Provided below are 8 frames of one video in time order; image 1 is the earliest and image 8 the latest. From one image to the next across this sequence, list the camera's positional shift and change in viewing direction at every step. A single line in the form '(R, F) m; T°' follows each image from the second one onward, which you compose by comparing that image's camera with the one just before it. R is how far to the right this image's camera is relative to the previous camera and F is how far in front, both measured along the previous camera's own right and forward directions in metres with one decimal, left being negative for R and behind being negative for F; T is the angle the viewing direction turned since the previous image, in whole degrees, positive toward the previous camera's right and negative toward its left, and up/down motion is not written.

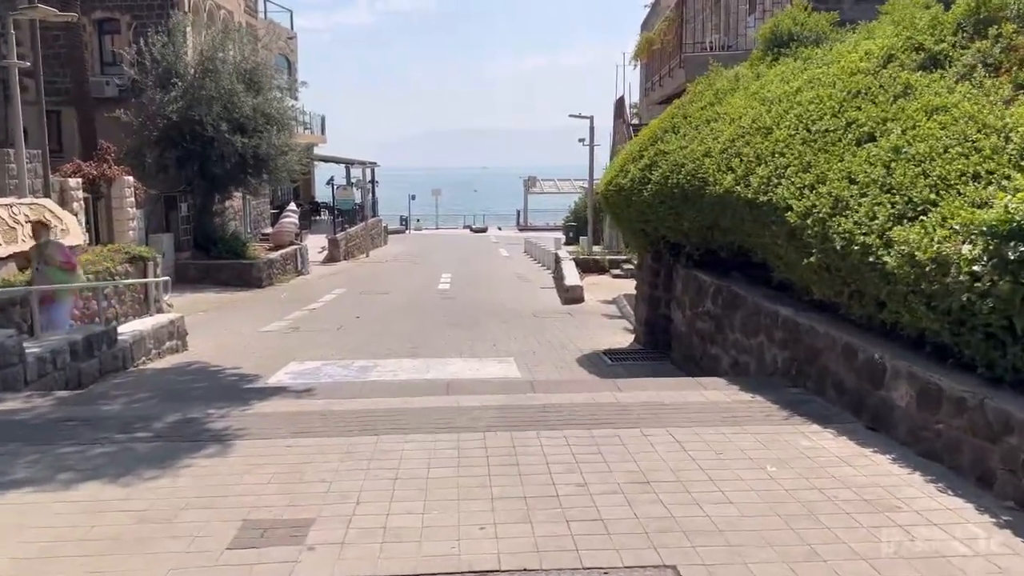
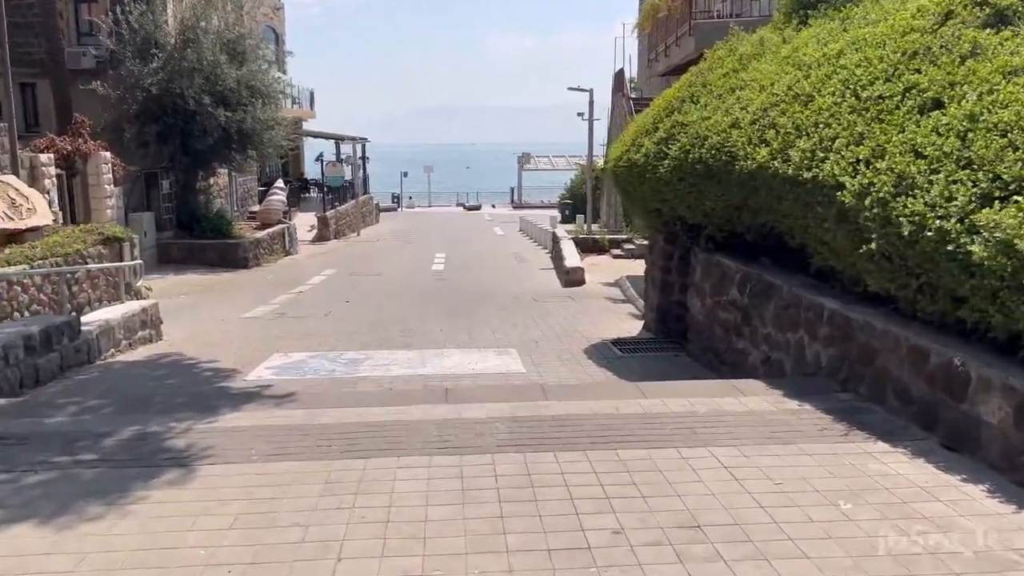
(-0.1, +0.8) m; +1°
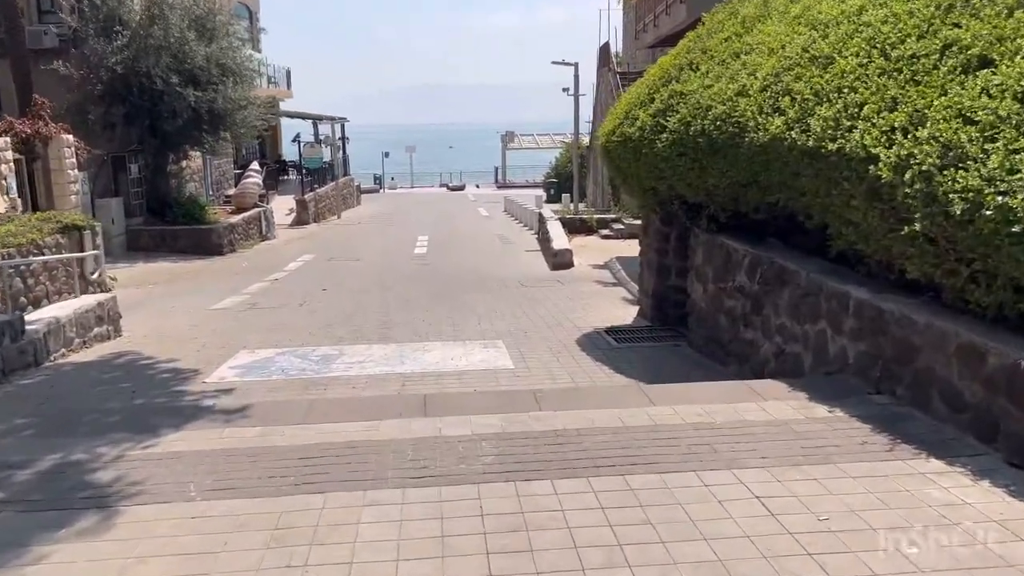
(0.0, +0.7) m; +1°
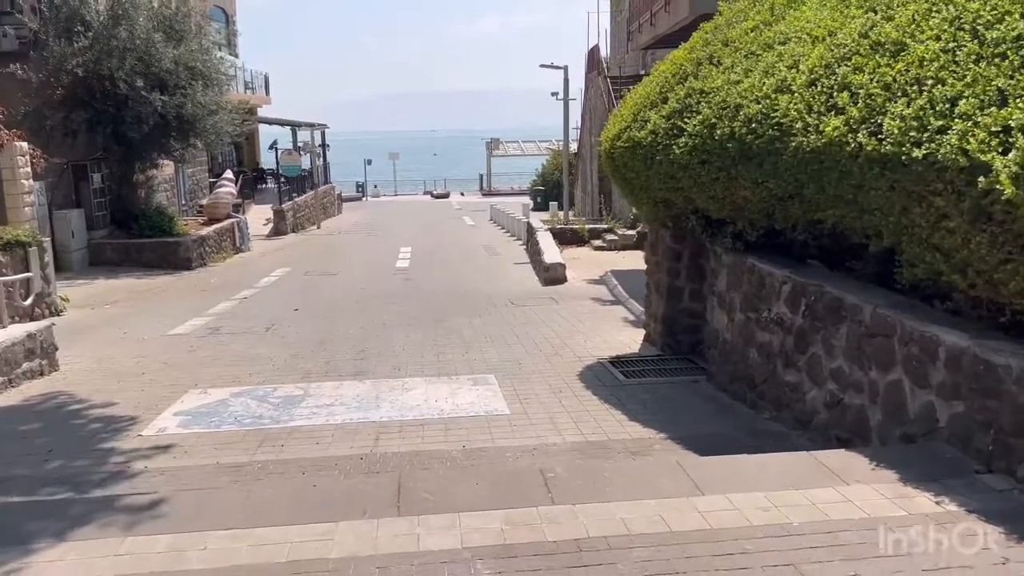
(-0.1, +1.1) m; +1°
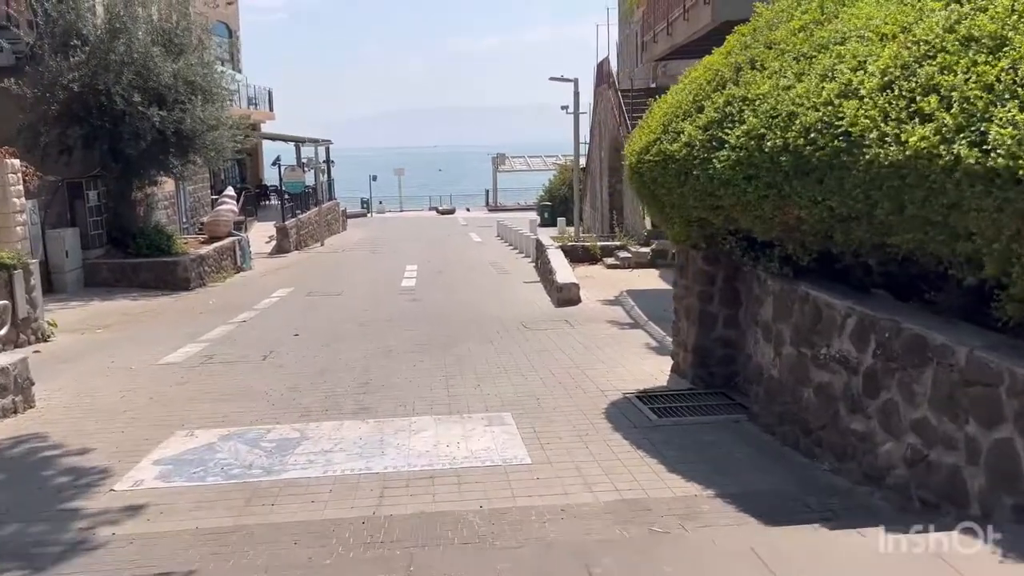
(-0.1, +0.7) m; 0°
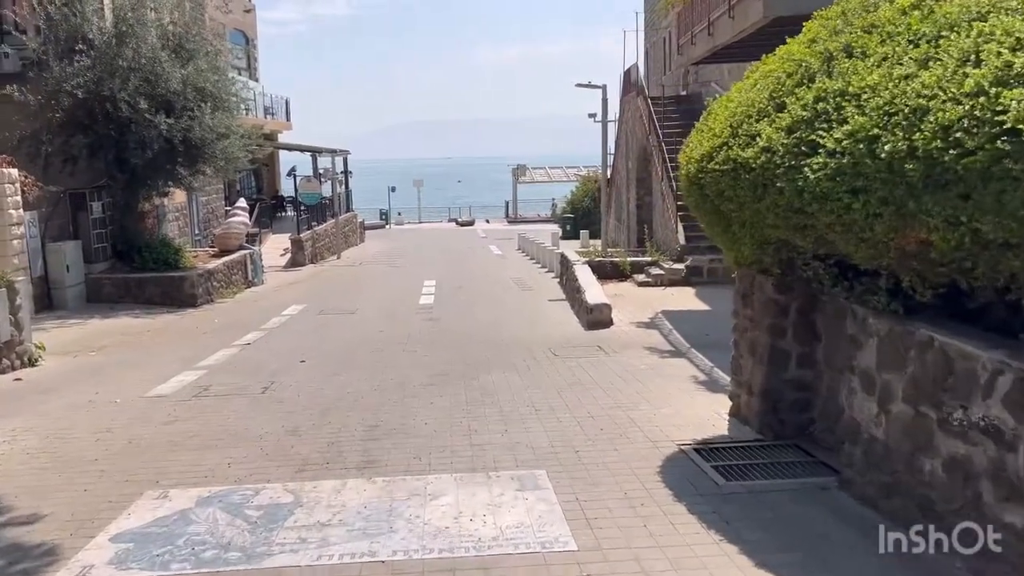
(-0.1, +1.1) m; -1°
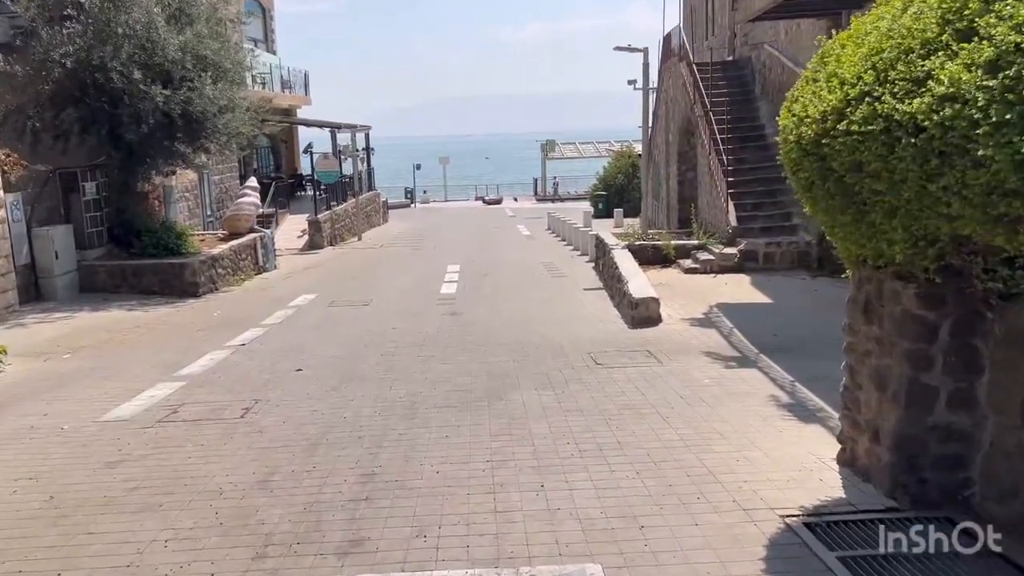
(-0.1, +1.7) m; -2°
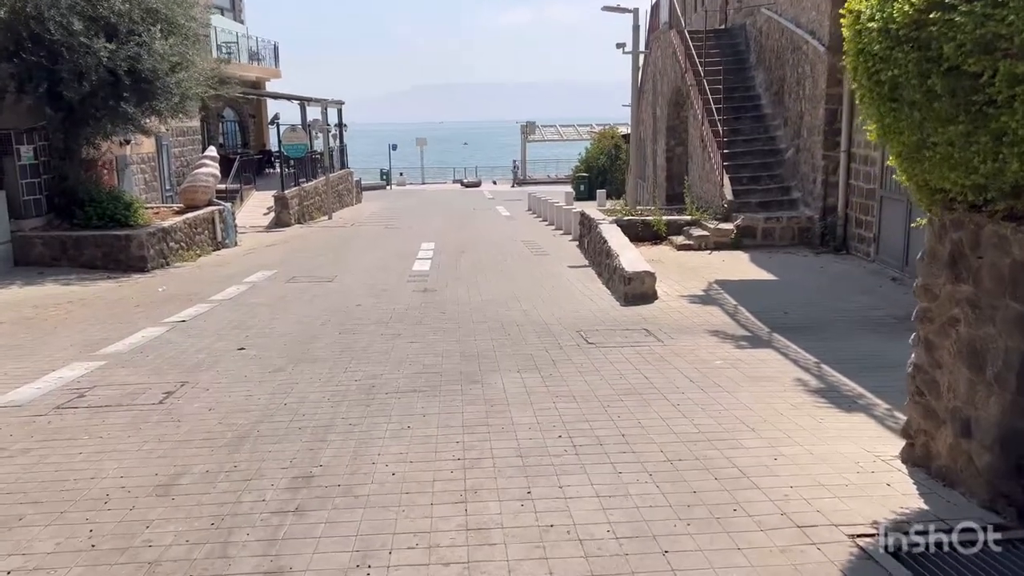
(0.0, +1.2) m; +2°
